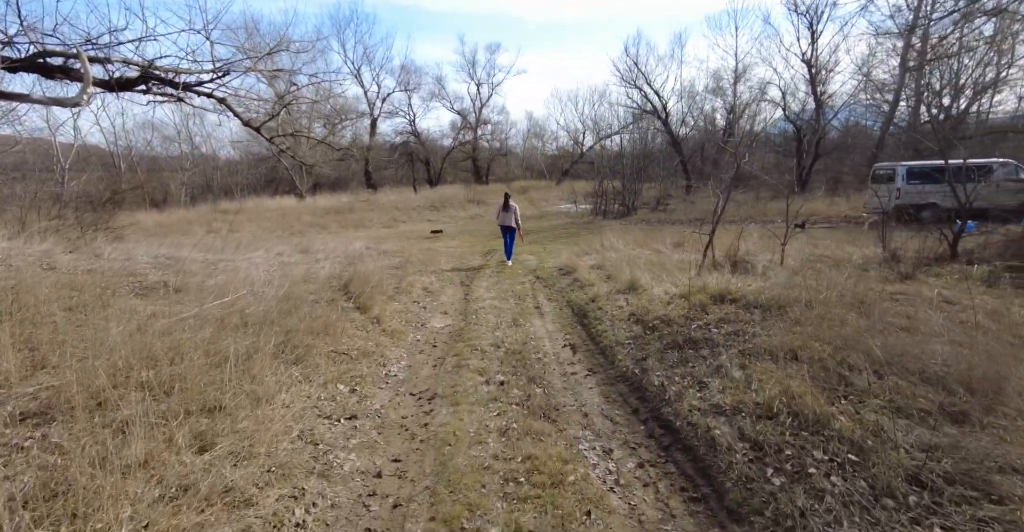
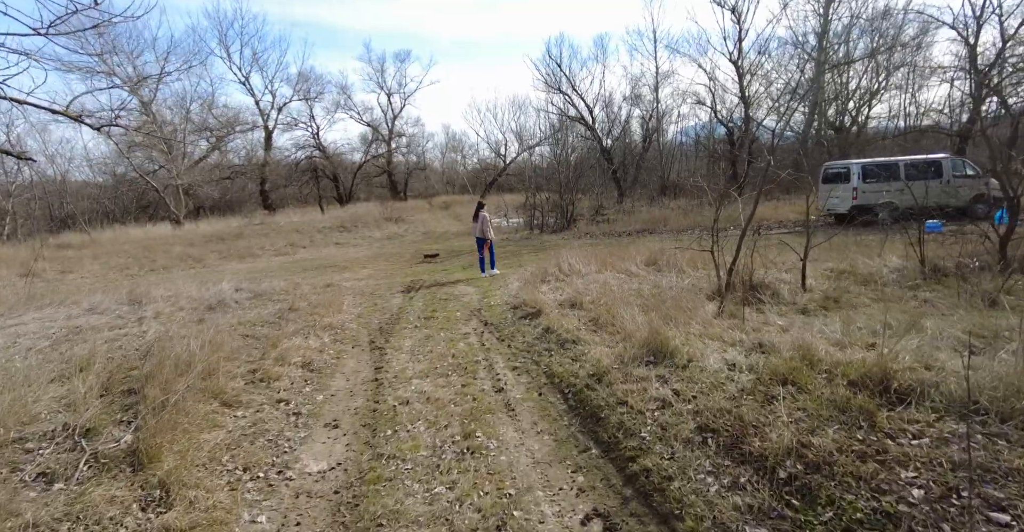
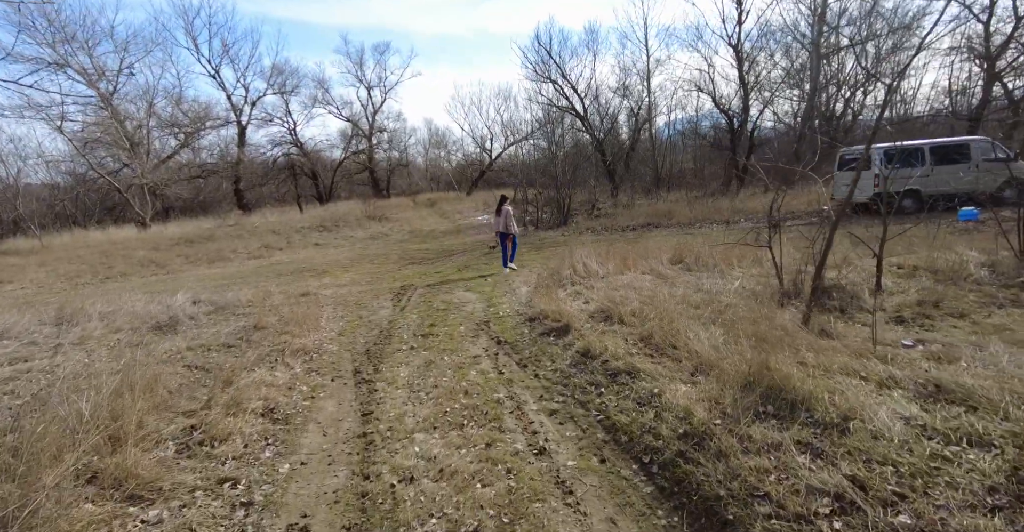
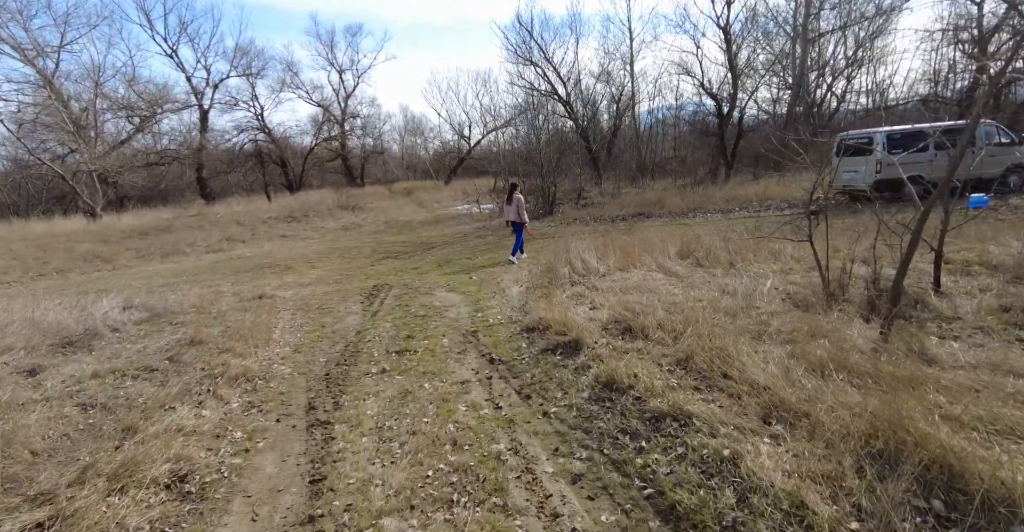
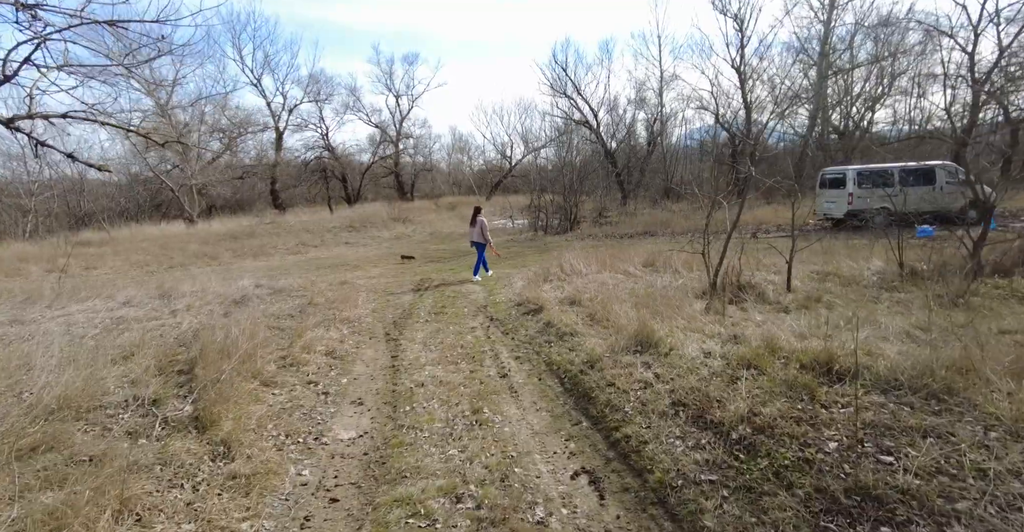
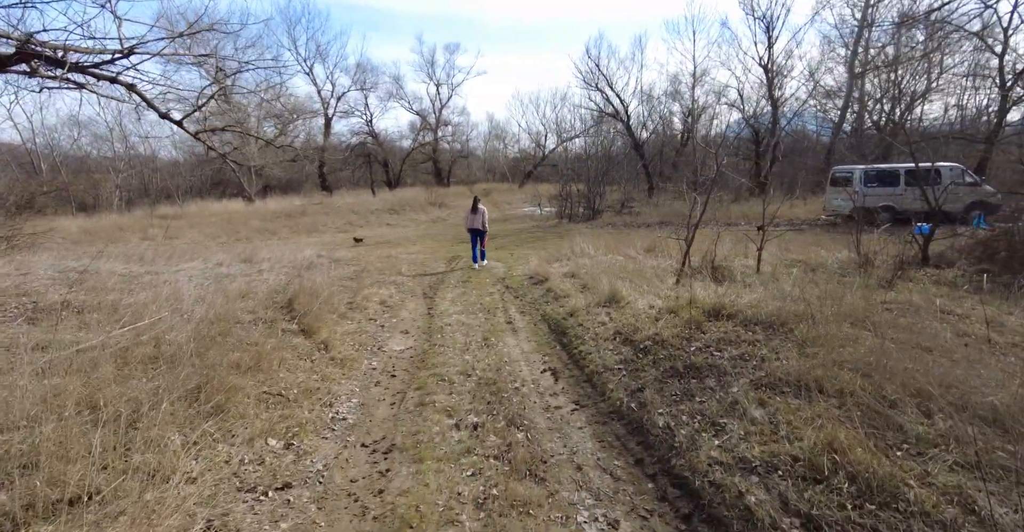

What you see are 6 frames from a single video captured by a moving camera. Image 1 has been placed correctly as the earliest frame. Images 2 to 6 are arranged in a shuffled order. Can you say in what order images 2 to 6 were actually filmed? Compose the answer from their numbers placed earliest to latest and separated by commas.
6, 5, 2, 3, 4
